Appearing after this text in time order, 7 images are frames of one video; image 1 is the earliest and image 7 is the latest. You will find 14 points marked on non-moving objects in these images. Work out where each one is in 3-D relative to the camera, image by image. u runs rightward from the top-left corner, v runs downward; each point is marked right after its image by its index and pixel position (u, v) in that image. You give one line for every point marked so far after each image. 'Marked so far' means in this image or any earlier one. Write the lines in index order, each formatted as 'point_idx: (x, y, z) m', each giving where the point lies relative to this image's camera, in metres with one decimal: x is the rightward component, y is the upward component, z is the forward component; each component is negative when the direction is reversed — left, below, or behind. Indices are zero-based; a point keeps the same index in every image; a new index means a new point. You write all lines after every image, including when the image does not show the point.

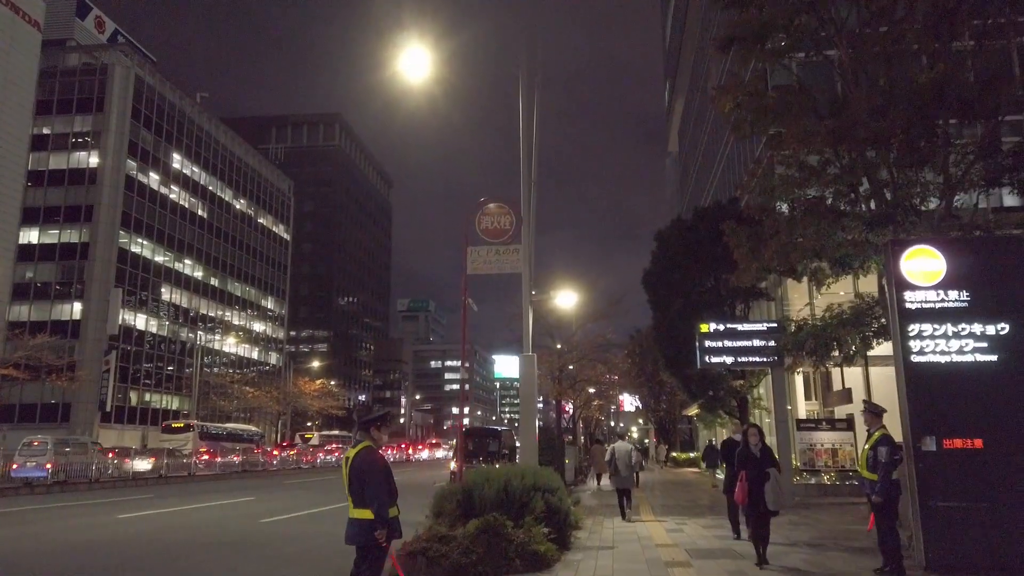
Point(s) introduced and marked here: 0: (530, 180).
0: (+0.3, +2.0, +15.1) m
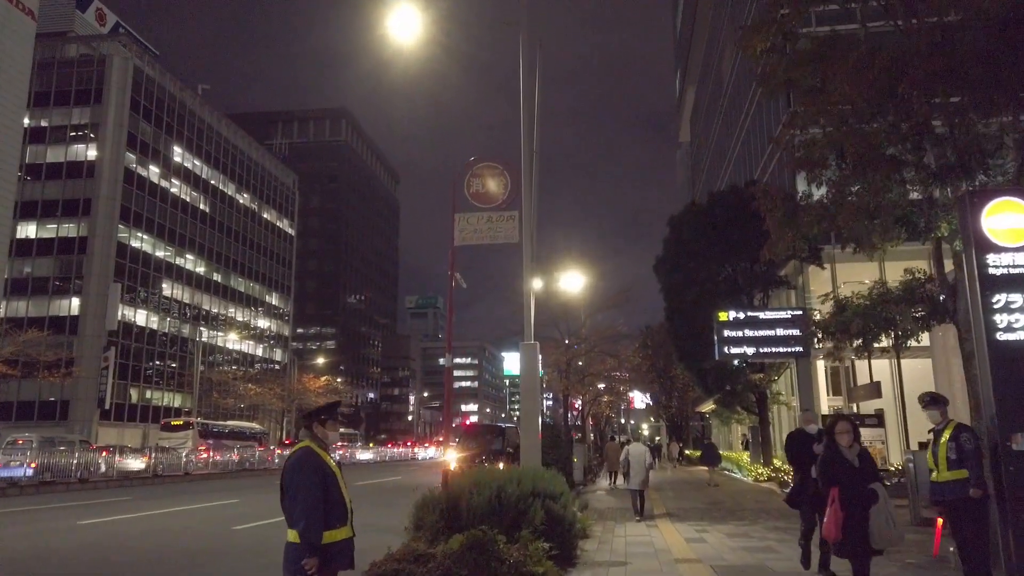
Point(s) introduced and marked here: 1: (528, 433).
0: (+0.3, +2.4, +13.7) m
1: (+0.3, -2.4, +12.8) m
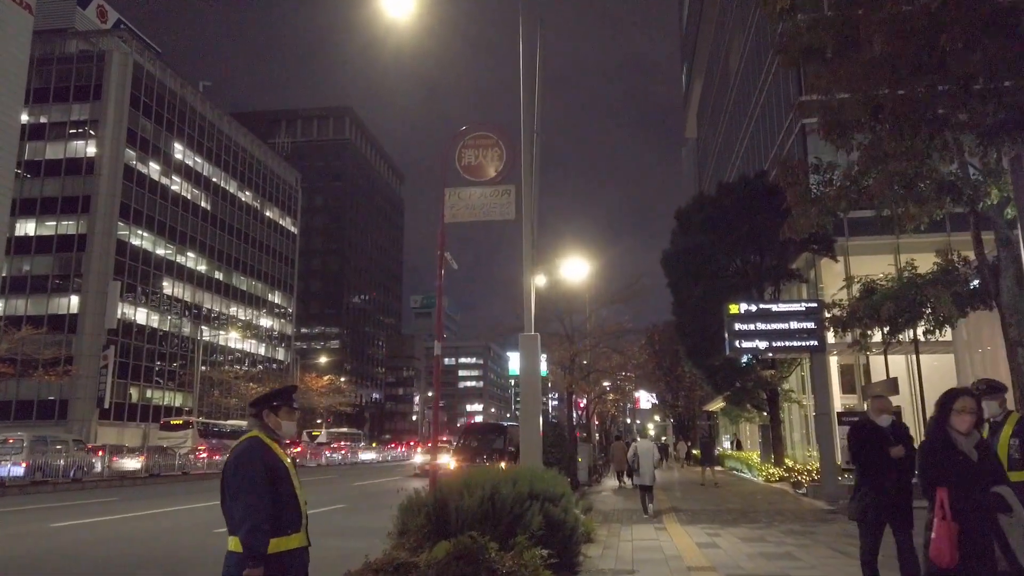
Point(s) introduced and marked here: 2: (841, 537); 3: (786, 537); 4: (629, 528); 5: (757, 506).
0: (+0.3, +2.6, +12.9) m
1: (+0.3, -2.2, +12.0) m
2: (+5.2, -4.0, +12.1) m
3: (+4.3, -3.9, +11.8) m
4: (+2.0, -4.1, +13.0) m
5: (+5.4, -4.8, +16.8) m
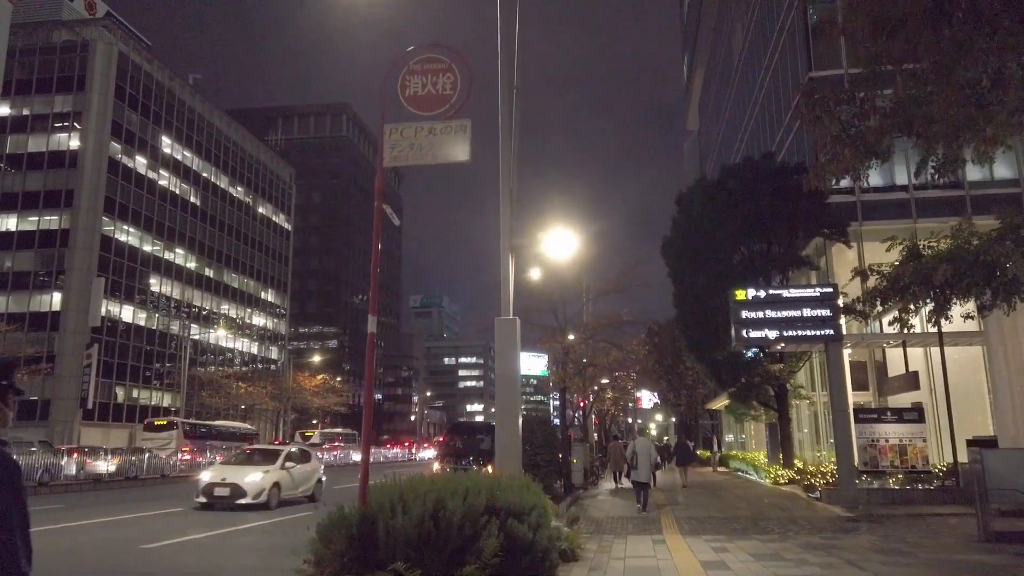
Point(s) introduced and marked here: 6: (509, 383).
0: (-0.1, +2.9, +11.2) m
1: (-0.1, -1.9, +10.3) m
2: (+4.9, -3.6, +10.4) m
3: (+3.9, -3.5, +10.2) m
4: (+1.6, -3.8, +11.3) m
5: (+5.1, -4.5, +15.2) m
6: (0.0, -1.3, +10.4) m
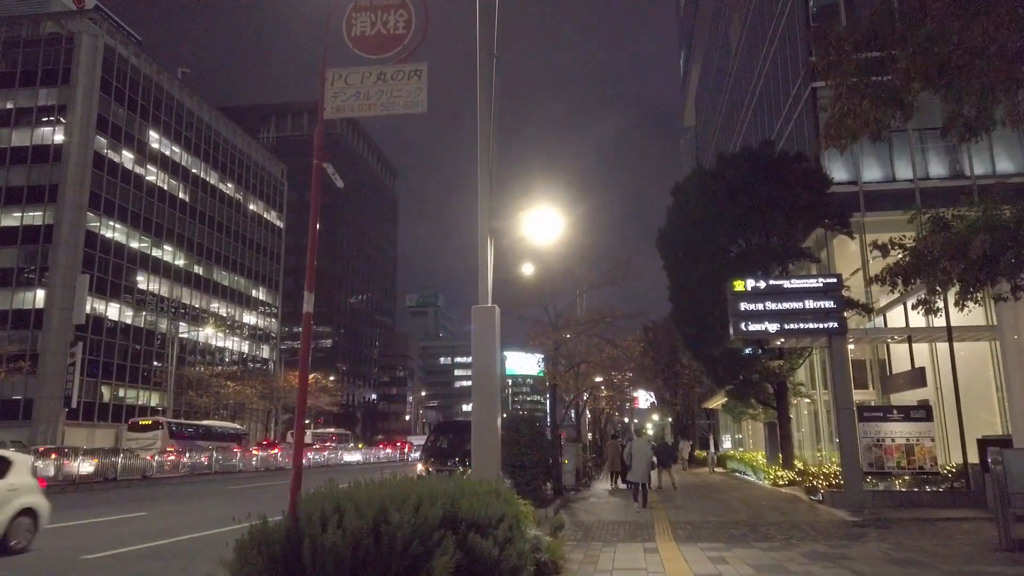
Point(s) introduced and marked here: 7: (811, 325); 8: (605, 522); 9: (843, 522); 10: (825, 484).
0: (-0.4, +3.1, +10.3) m
1: (-0.4, -1.7, +9.4) m
2: (+4.6, -3.4, +9.5) m
3: (+3.6, -3.4, +9.2) m
4: (+1.4, -3.6, +10.4) m
5: (+4.8, -4.3, +14.3) m
6: (-0.3, -1.1, +9.4) m
7: (+6.2, -0.8, +15.9) m
8: (+1.8, -4.5, +14.4) m
9: (+5.9, -4.1, +13.4) m
10: (+7.0, -4.3, +16.8) m
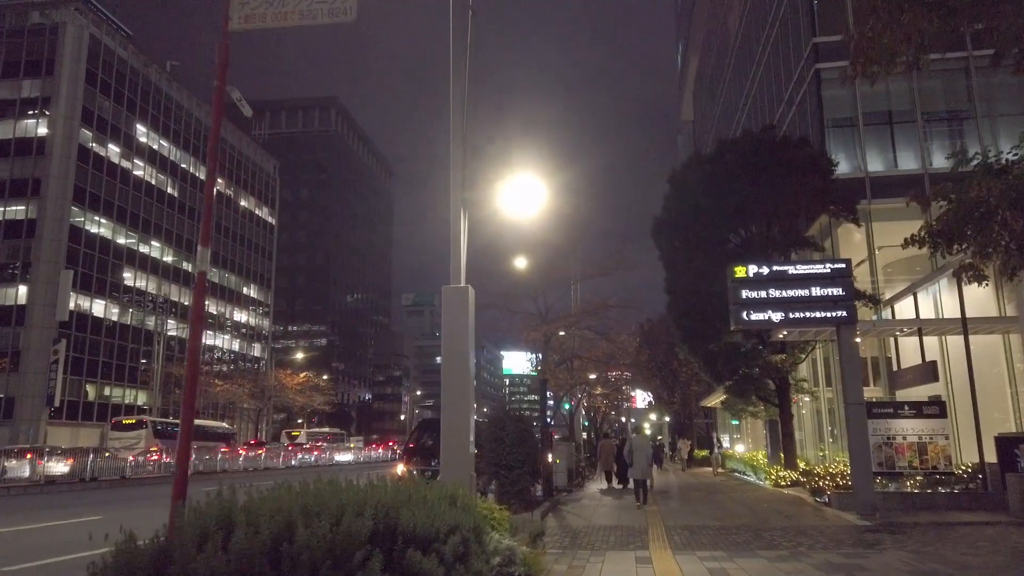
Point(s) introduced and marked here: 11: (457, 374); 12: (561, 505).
0: (-0.7, +3.3, +9.2) m
1: (-0.6, -1.4, +8.3) m
2: (+4.3, -3.2, +8.4) m
3: (+3.4, -3.1, +8.2) m
4: (+1.1, -3.3, +9.3) m
5: (+4.5, -4.1, +13.2) m
6: (-0.6, -0.8, +8.3) m
7: (+5.9, -0.5, +14.8) m
8: (+1.5, -4.2, +13.3) m
9: (+5.6, -3.9, +12.3) m
10: (+6.6, -4.1, +15.7) m
11: (-0.6, -1.0, +8.3) m
12: (+1.2, -4.9, +17.2) m
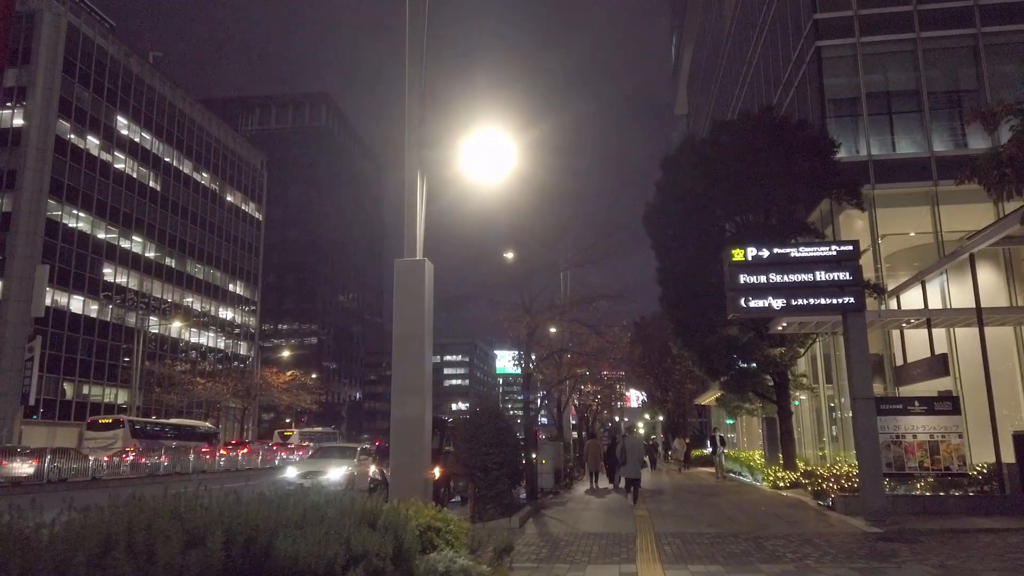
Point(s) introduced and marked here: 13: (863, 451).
0: (-1.0, +3.6, +8.0) m
1: (-1.0, -1.2, +7.1) m
2: (+4.0, -2.9, +7.2) m
3: (+3.0, -2.8, +7.0) m
4: (+0.7, -3.1, +8.1) m
5: (+4.1, -3.8, +12.0) m
6: (-0.9, -0.6, +7.1) m
7: (+5.5, -0.3, +13.6) m
8: (+1.1, -3.9, +12.1) m
9: (+5.2, -3.6, +11.1) m
10: (+6.2, -3.8, +14.5) m
11: (-1.0, -0.7, +7.0) m
12: (+0.7, -4.6, +15.9) m
13: (+6.0, -2.7, +12.9) m
